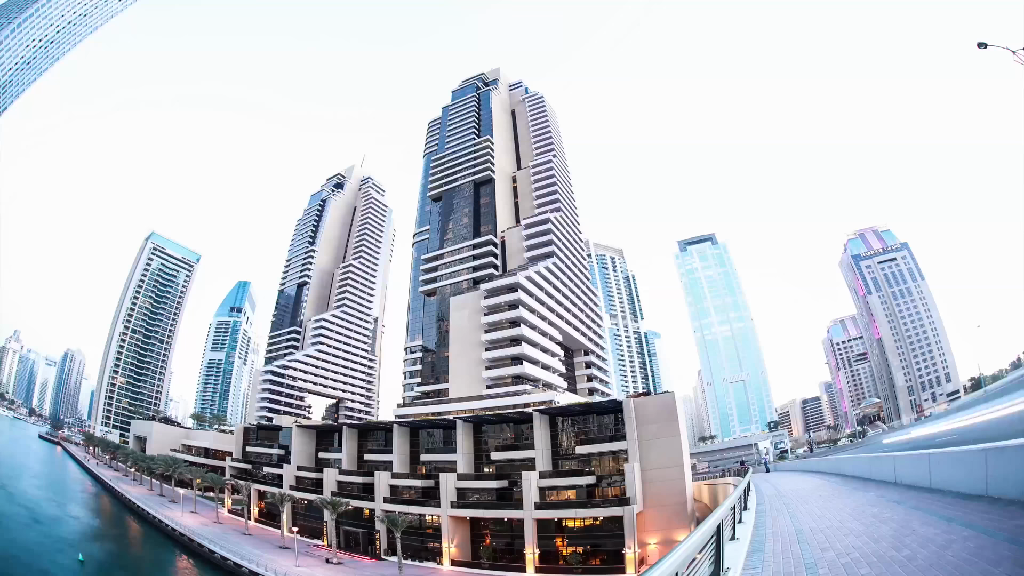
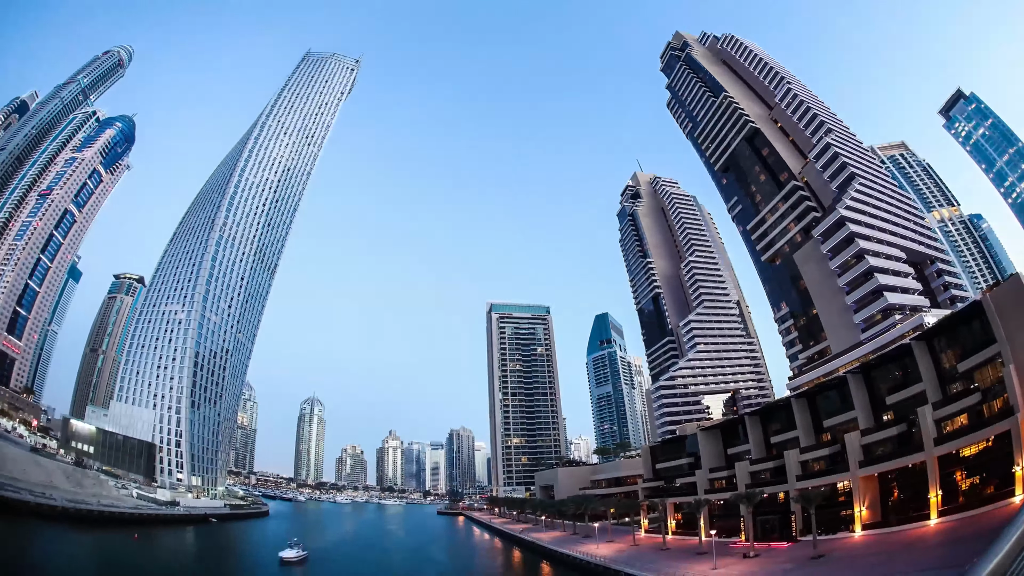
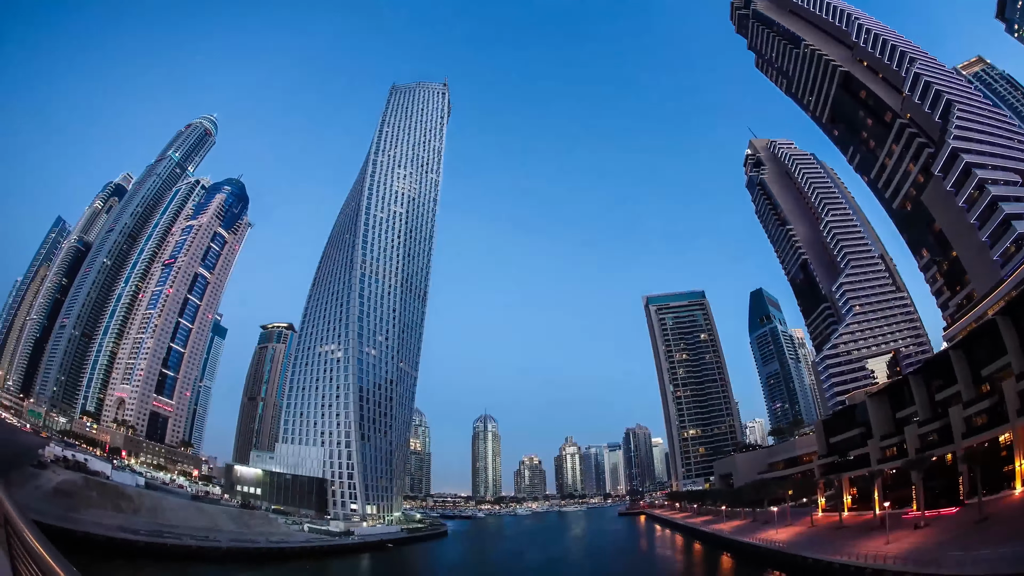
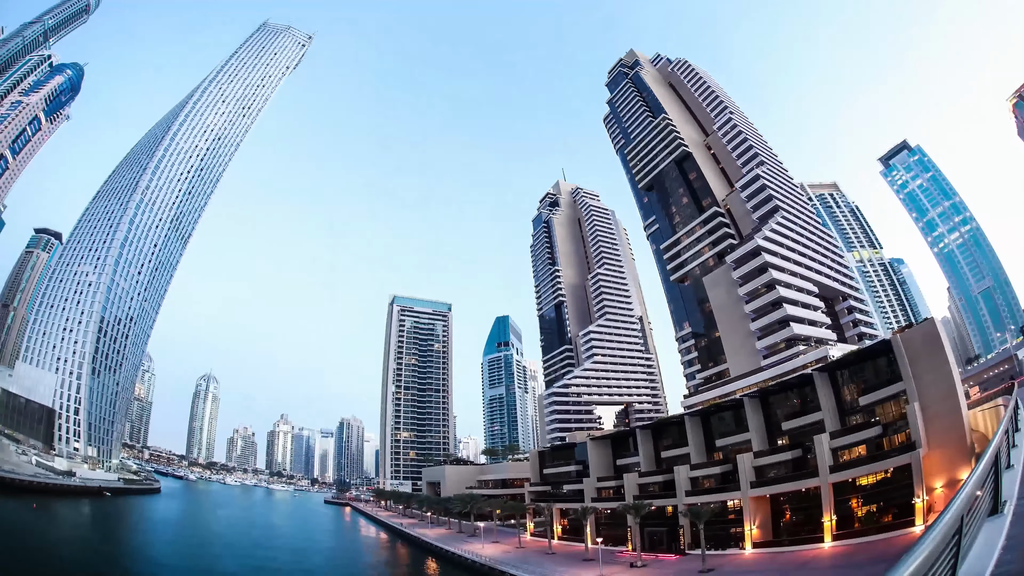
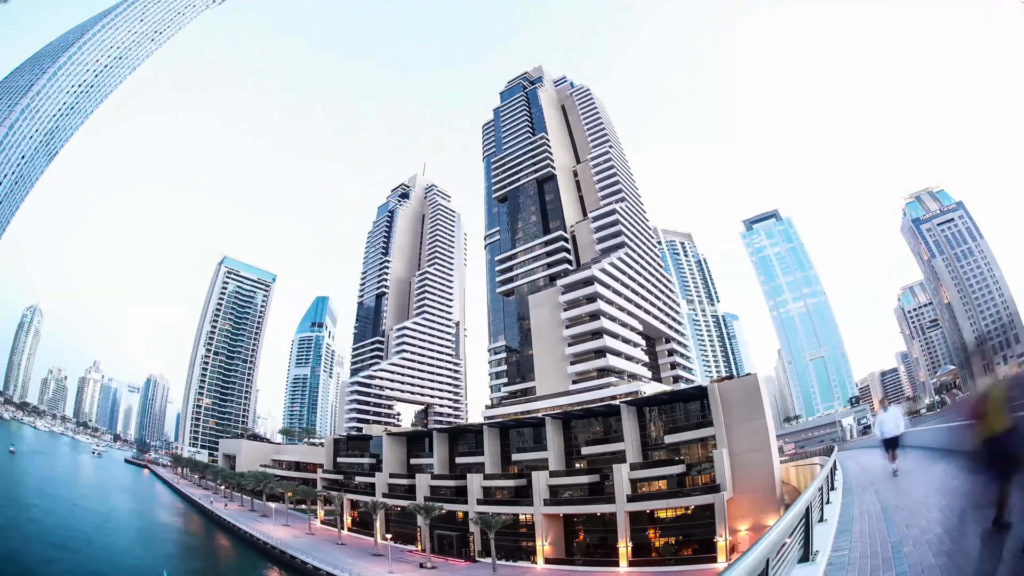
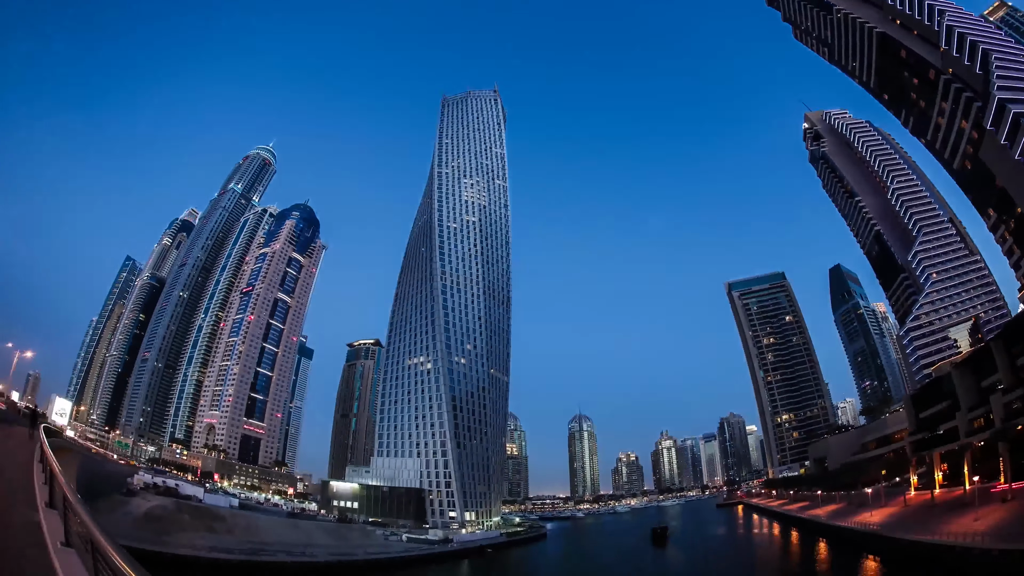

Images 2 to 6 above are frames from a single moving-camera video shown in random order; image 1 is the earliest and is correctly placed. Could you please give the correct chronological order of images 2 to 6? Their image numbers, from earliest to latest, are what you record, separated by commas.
5, 4, 2, 3, 6
